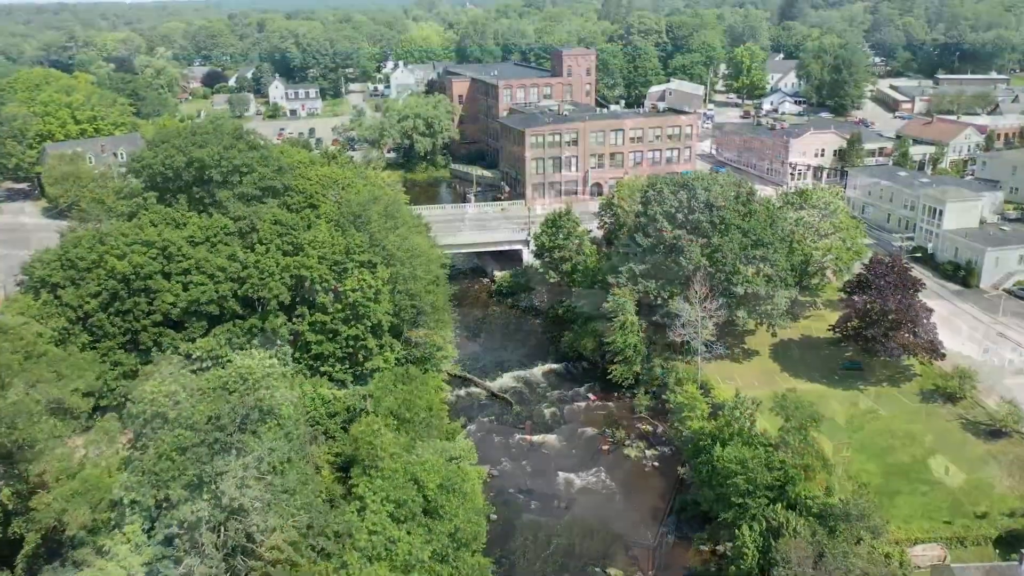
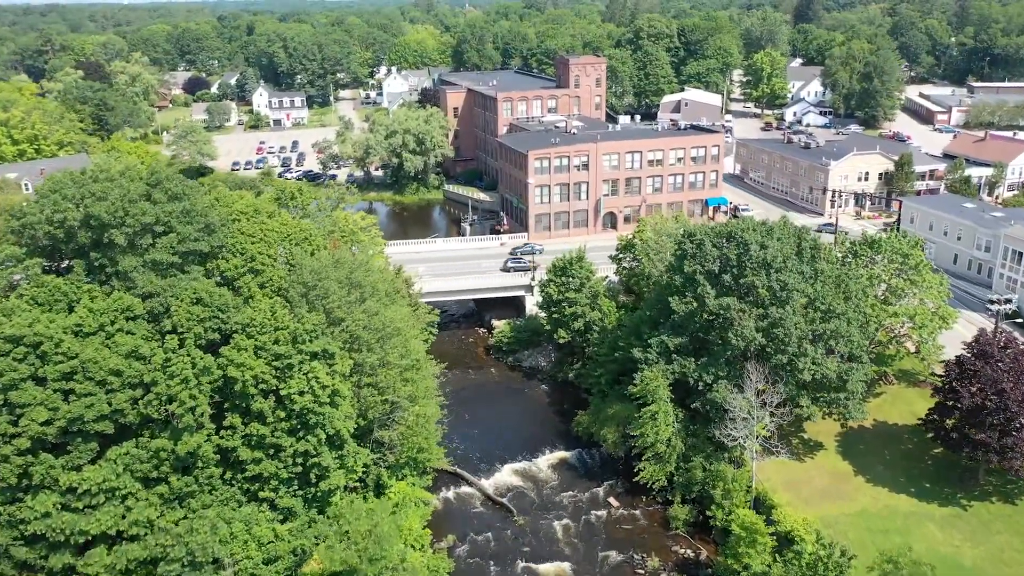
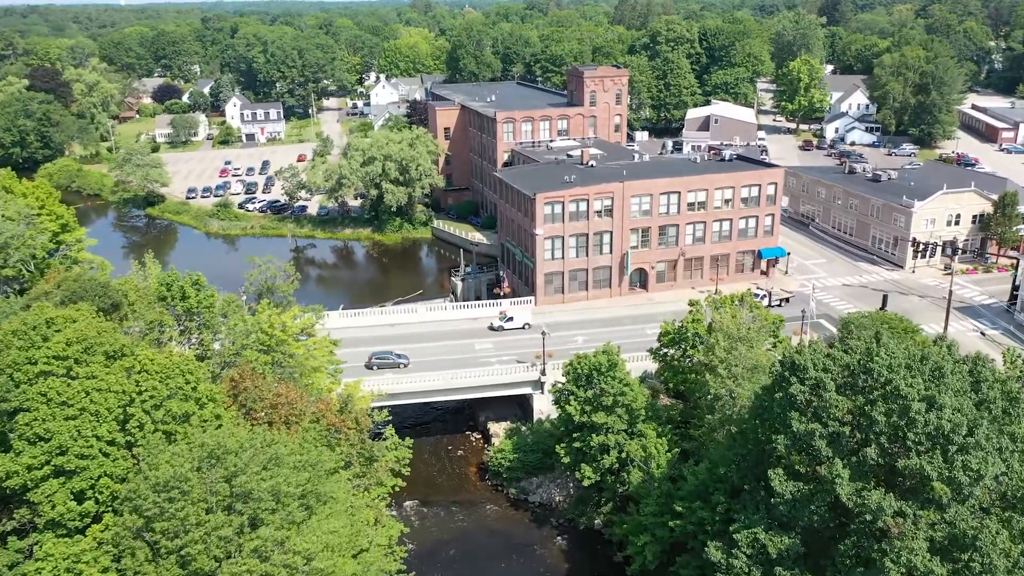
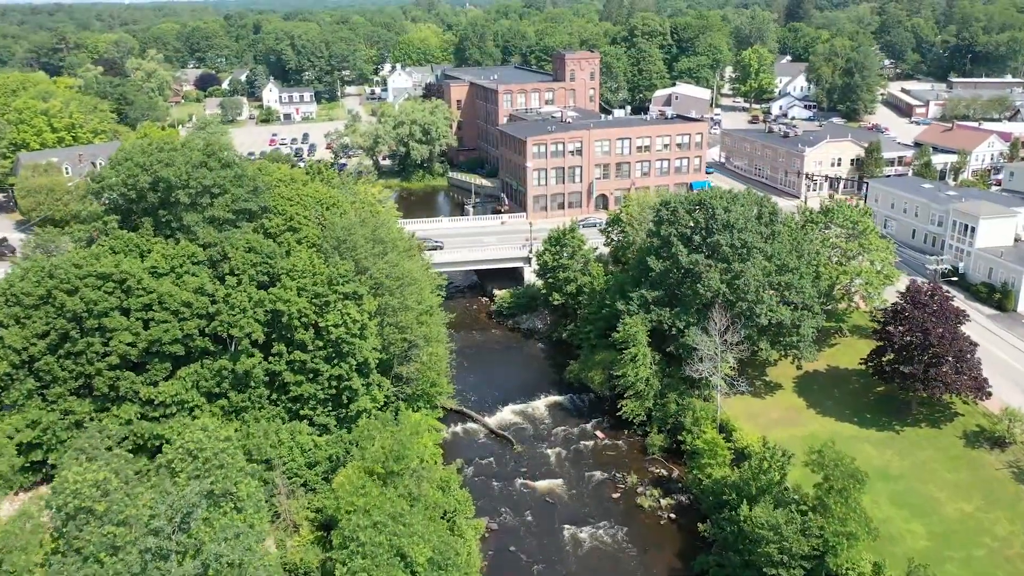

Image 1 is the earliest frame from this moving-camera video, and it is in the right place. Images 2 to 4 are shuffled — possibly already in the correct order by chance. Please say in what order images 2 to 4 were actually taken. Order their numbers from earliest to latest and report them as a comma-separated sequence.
4, 2, 3
